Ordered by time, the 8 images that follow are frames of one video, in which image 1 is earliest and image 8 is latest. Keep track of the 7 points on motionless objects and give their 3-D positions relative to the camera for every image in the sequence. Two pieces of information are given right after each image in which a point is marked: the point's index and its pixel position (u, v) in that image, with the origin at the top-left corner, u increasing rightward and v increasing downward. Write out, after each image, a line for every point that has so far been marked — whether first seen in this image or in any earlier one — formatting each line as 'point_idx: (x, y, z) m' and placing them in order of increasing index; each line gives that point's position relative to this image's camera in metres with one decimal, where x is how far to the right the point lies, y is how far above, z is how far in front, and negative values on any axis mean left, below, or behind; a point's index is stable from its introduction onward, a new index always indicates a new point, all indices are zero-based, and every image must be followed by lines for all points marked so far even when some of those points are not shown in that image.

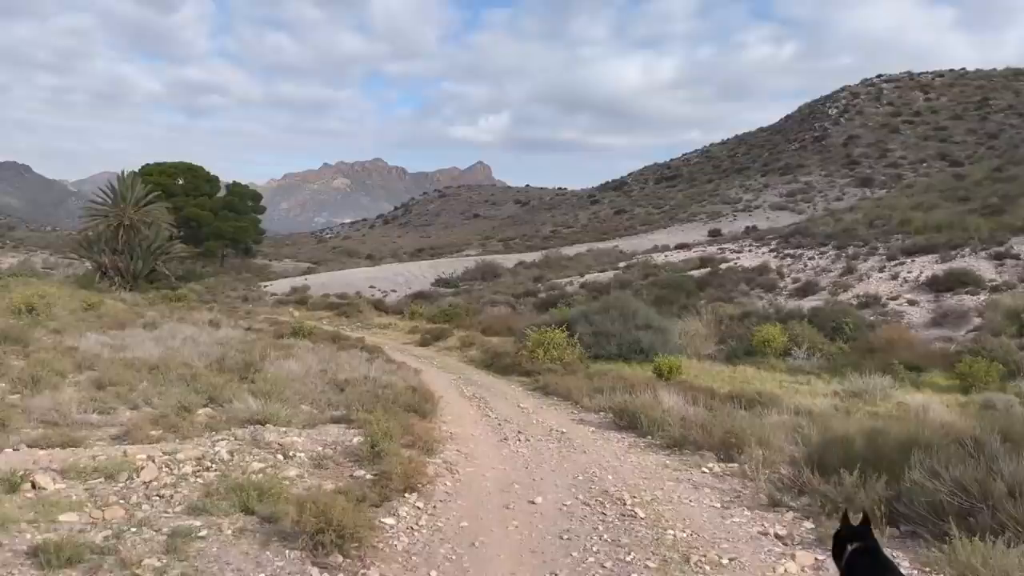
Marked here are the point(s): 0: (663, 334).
0: (+3.7, -1.2, +19.8) m
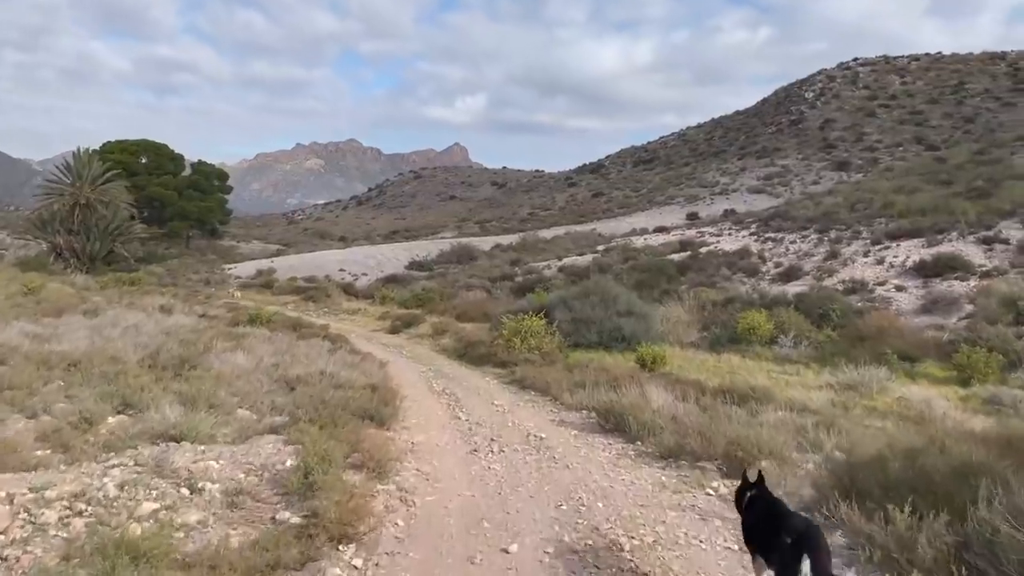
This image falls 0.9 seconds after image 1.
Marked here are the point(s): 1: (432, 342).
0: (+3.1, -0.8, +18.8) m
1: (-1.9, -1.3, +19.0) m
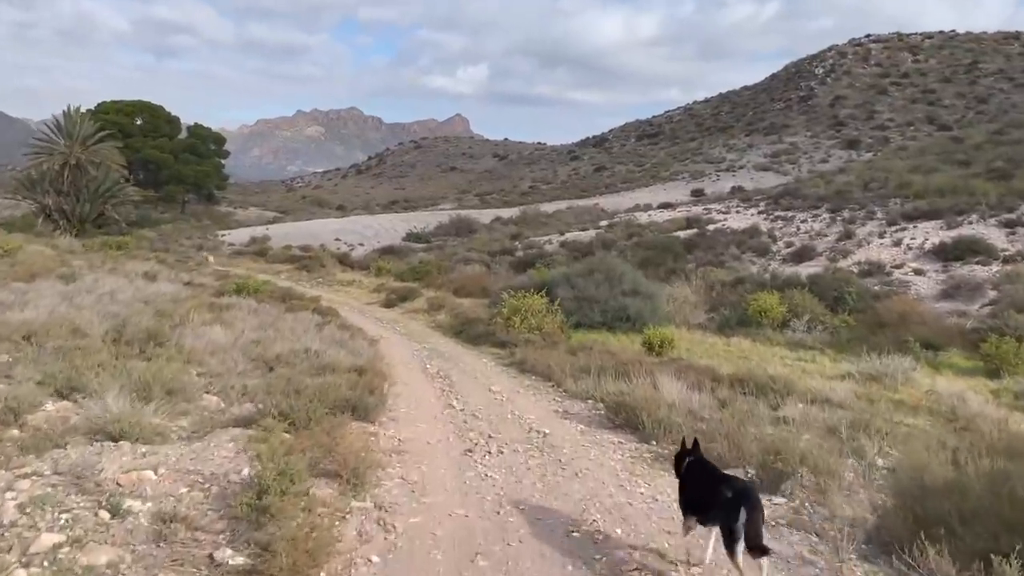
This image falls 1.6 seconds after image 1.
0: (+3.1, -0.3, +17.9) m
1: (-1.9, -0.7, +18.1) m
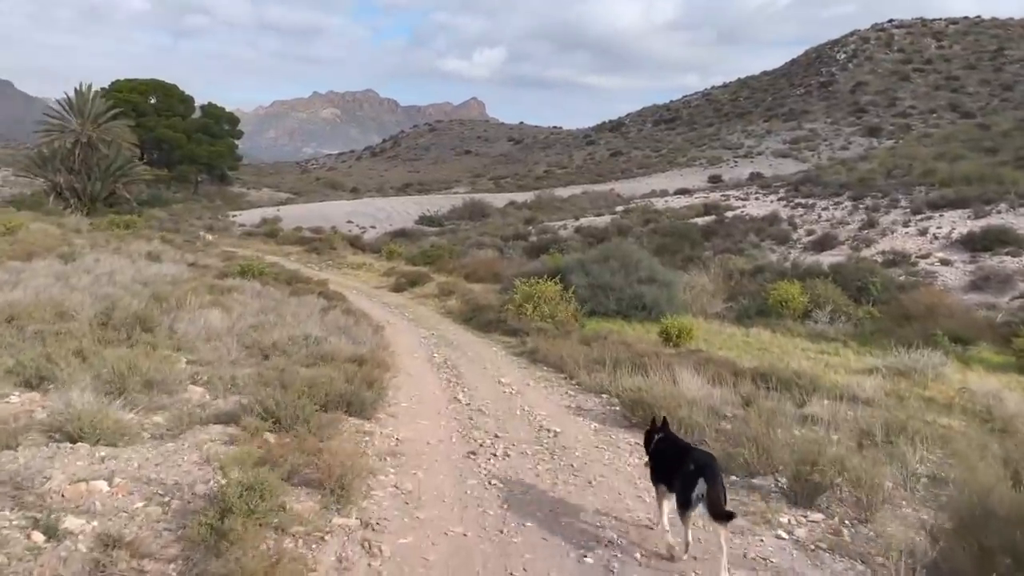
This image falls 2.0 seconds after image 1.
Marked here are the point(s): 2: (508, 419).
0: (+3.4, -0.1, +17.3) m
1: (-1.6, -0.3, +17.6) m
2: (0.0, -1.2, +7.1) m
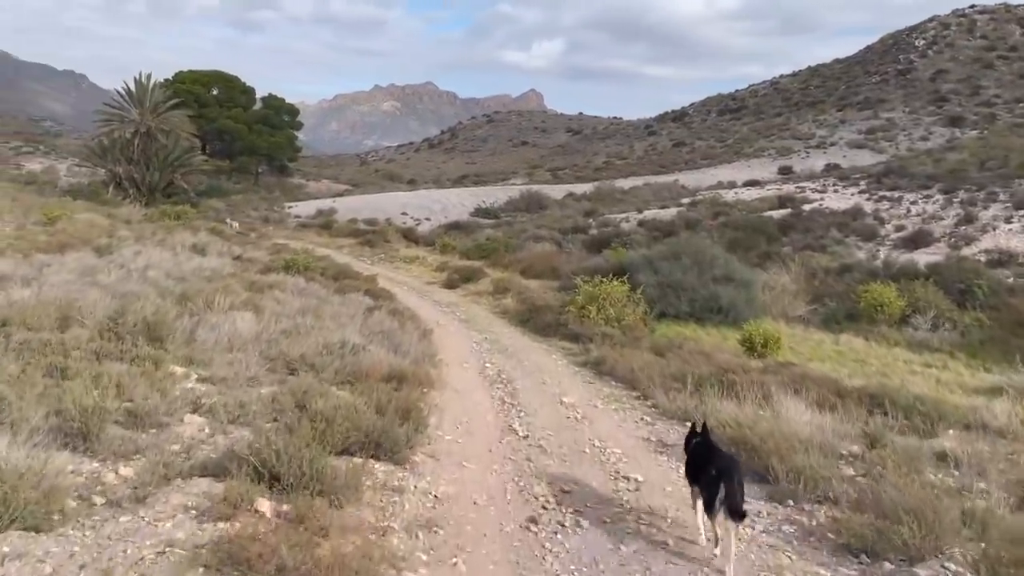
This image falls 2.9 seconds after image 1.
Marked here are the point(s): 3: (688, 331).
0: (+4.6, -0.1, +15.7) m
1: (-0.4, -0.3, +16.3) m
2: (+0.5, -1.2, +5.7) m
3: (+3.0, -0.7, +13.8) m
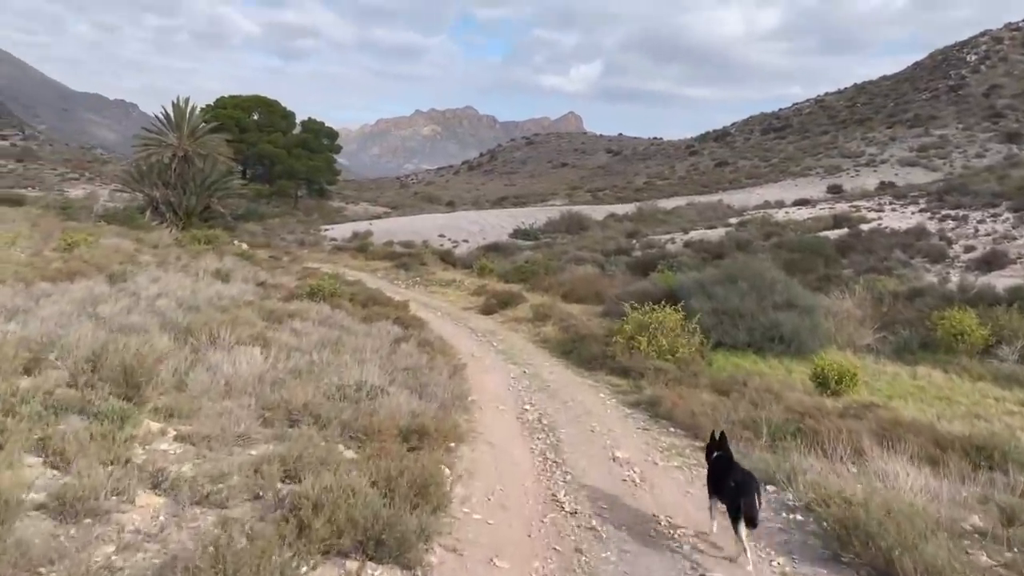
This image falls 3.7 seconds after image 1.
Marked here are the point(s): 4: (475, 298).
0: (+5.3, -0.6, +14.2) m
1: (+0.4, -0.8, +15.1) m
2: (+0.7, -1.5, +4.5) m
3: (+3.7, -1.2, +12.5) m
4: (-0.9, -0.3, +19.6) m
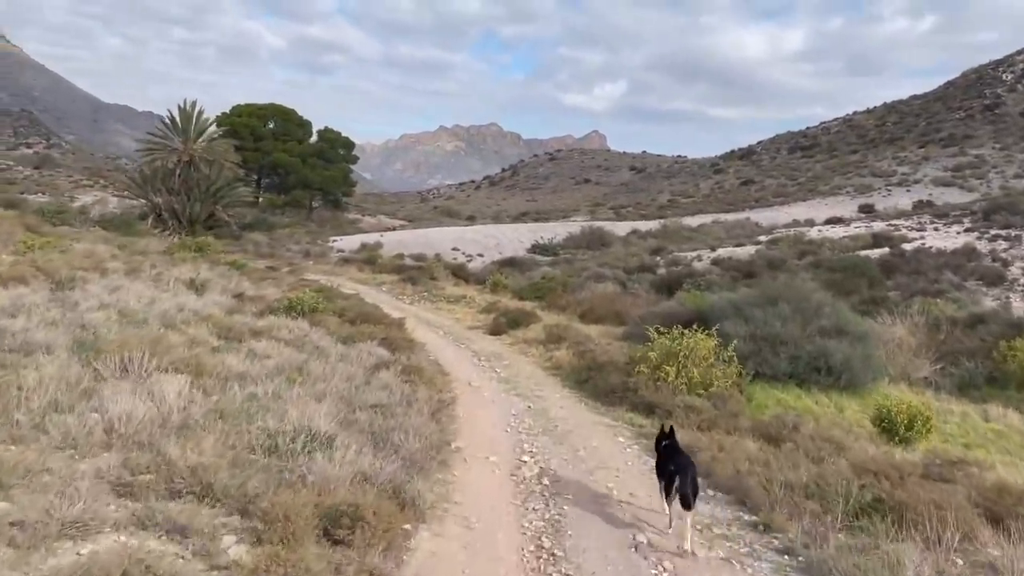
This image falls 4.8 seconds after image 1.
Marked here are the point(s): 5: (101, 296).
0: (+5.4, -0.9, +12.2) m
1: (+0.5, -1.1, +13.2) m
2: (+0.6, -1.5, +2.6) m
3: (+3.7, -1.5, +10.5) m
4: (-0.7, -0.6, +17.8) m
5: (-5.7, -0.1, +11.2) m
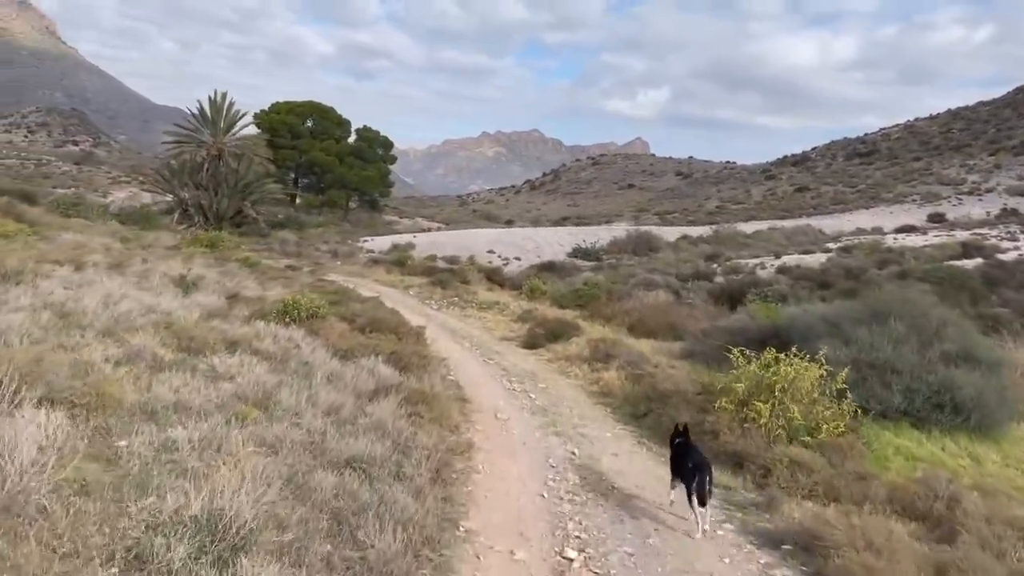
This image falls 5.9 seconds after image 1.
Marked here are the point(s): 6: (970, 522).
0: (+5.9, -1.1, +9.7) m
1: (+1.0, -1.2, +10.9) m
2: (+0.6, -1.5, +0.3) m
3: (+4.1, -1.6, +8.0) m
4: (+0.1, -0.7, +15.5) m
5: (-5.3, 0.0, +9.2) m
6: (+3.1, -1.6, +5.4) m
